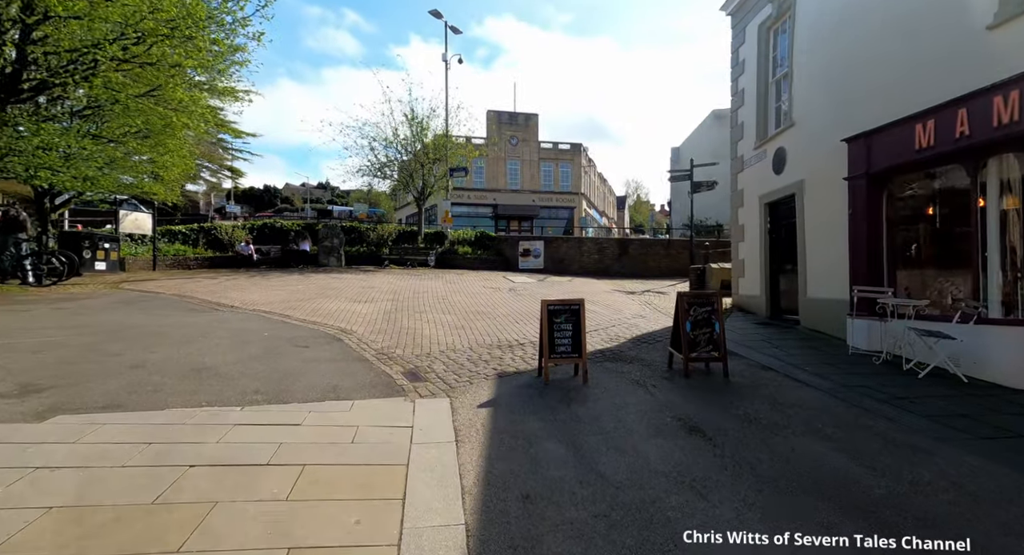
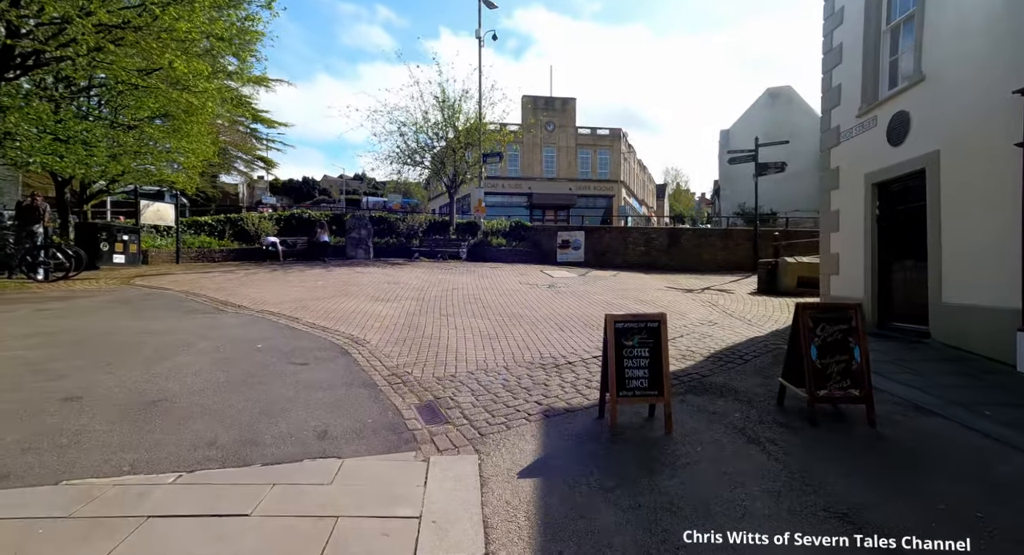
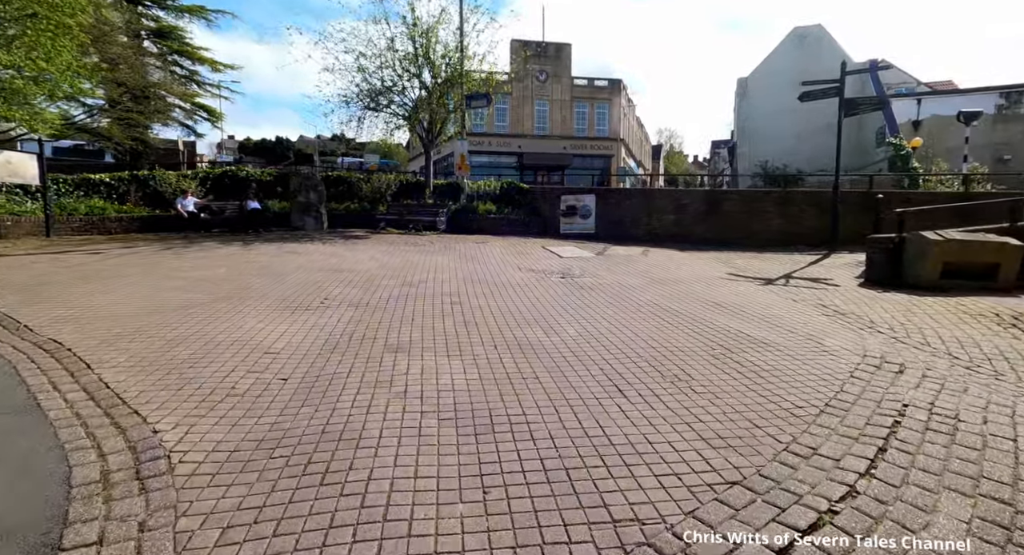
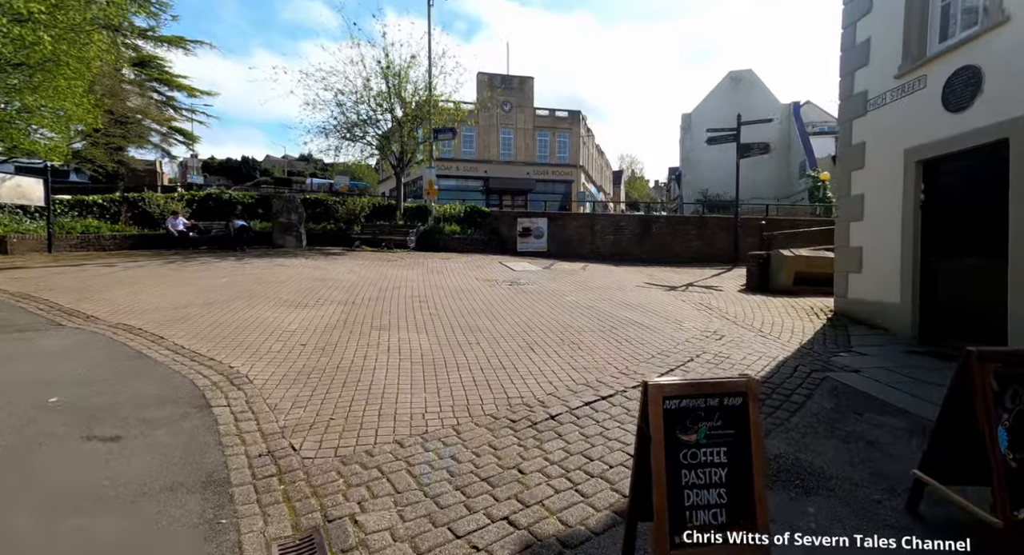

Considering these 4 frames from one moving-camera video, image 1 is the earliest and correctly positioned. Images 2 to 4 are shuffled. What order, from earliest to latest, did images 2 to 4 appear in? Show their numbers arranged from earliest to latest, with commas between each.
2, 4, 3
